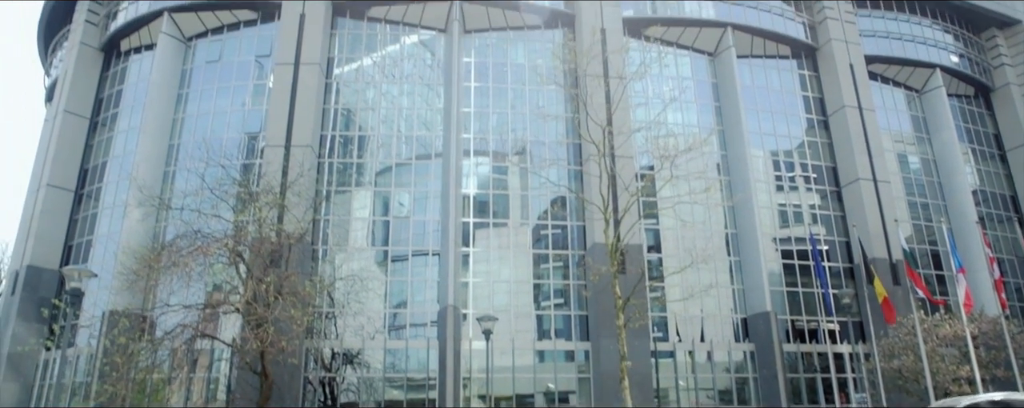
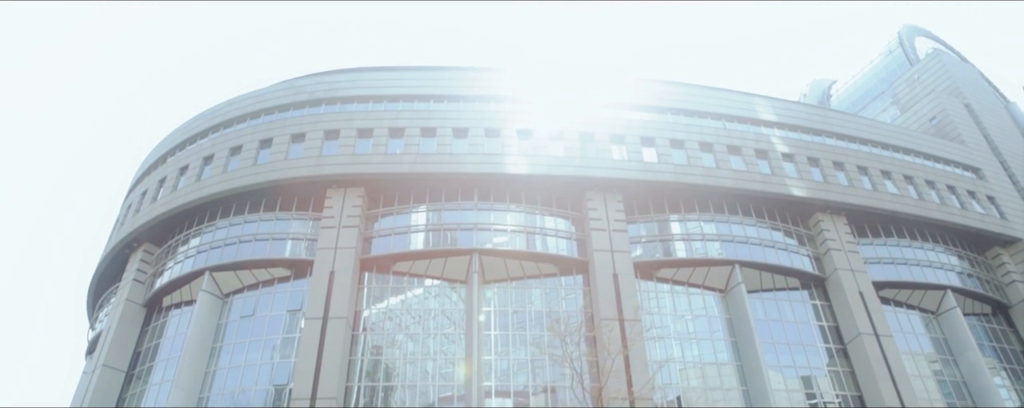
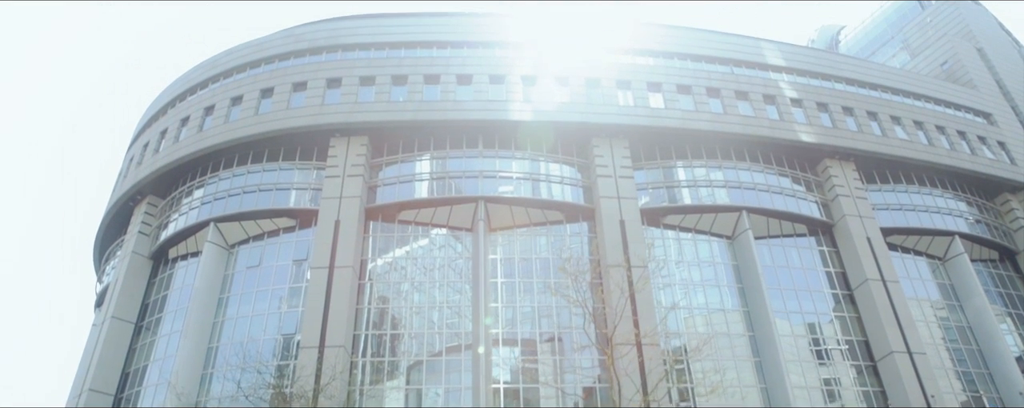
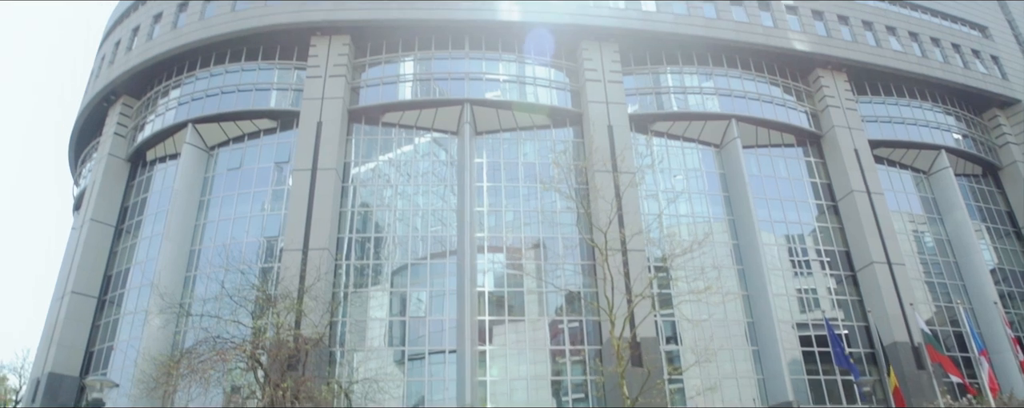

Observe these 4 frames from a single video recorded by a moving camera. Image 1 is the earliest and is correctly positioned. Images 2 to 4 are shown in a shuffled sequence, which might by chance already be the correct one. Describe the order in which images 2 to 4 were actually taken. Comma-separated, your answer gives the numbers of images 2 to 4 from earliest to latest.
4, 3, 2
